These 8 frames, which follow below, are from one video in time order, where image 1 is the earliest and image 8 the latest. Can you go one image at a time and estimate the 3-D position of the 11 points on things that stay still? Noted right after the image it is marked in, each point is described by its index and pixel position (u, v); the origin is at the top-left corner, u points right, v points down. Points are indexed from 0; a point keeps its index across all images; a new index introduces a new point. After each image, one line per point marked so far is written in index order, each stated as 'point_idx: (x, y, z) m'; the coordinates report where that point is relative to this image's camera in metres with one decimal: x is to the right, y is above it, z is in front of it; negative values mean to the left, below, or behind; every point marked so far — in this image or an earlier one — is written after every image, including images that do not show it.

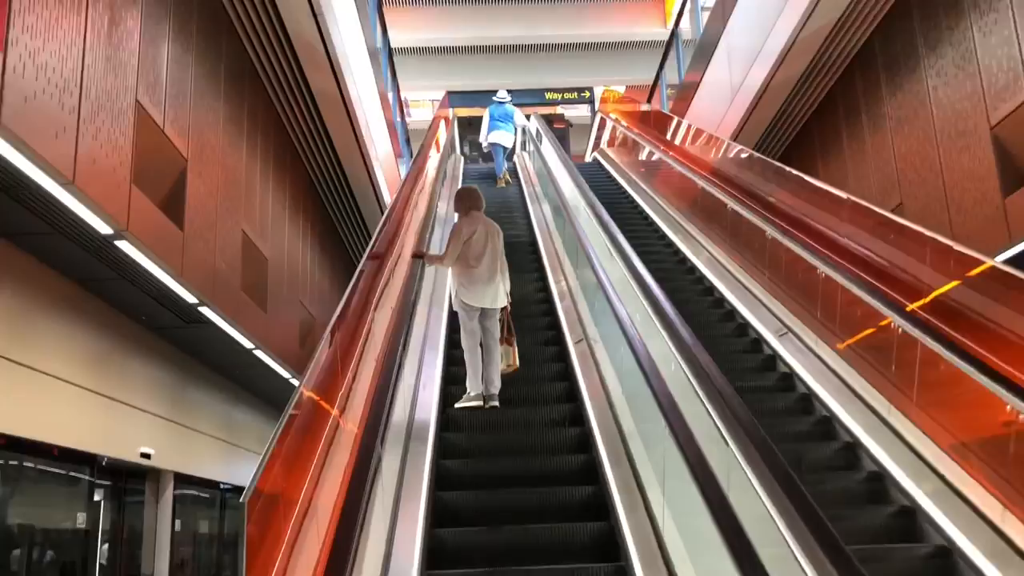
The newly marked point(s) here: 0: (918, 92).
0: (+2.2, +1.1, +5.3) m
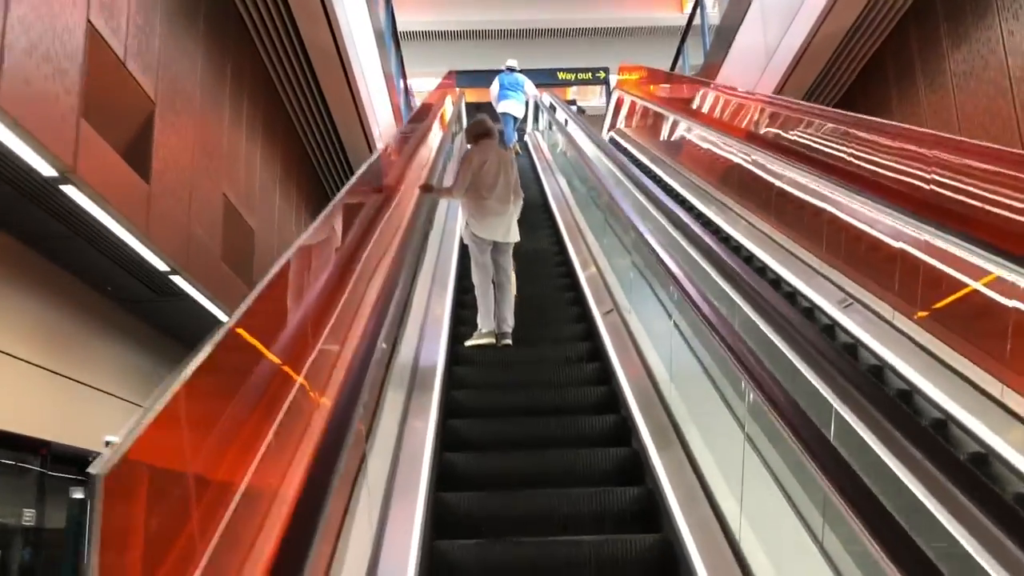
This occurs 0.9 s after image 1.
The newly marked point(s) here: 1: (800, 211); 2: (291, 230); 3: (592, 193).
0: (+2.3, +1.2, +4.7) m
1: (+1.4, +0.4, +4.8) m
2: (-1.5, +0.4, +6.6) m
3: (+0.6, +0.6, +6.0) m
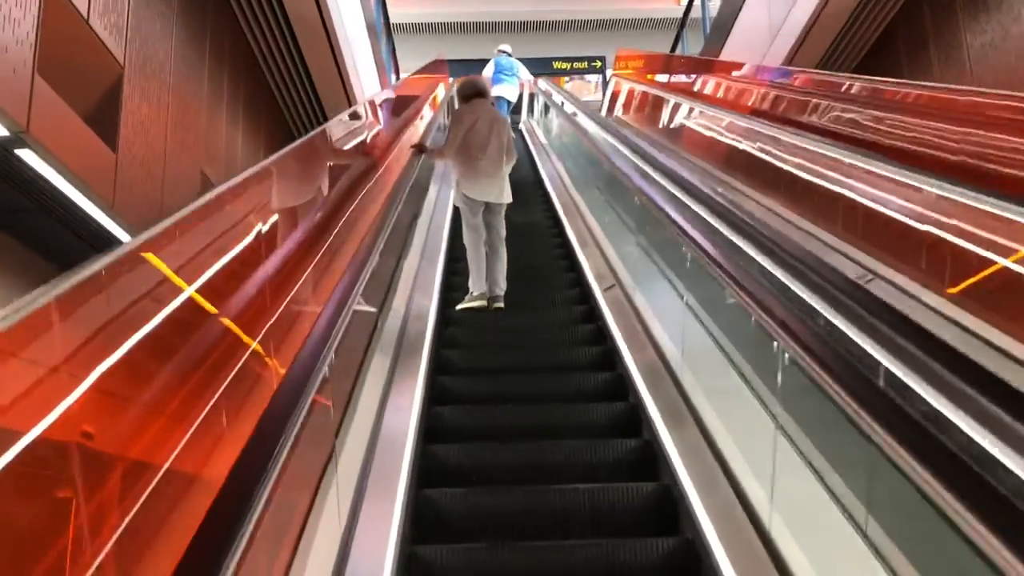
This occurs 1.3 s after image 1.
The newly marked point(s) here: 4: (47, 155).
0: (+2.3, +1.3, +4.4) m
1: (+1.4, +0.5, +4.5) m
2: (-1.5, +0.5, +6.3) m
3: (+0.6, +0.7, +5.8) m
4: (-1.5, +0.4, +3.1) m
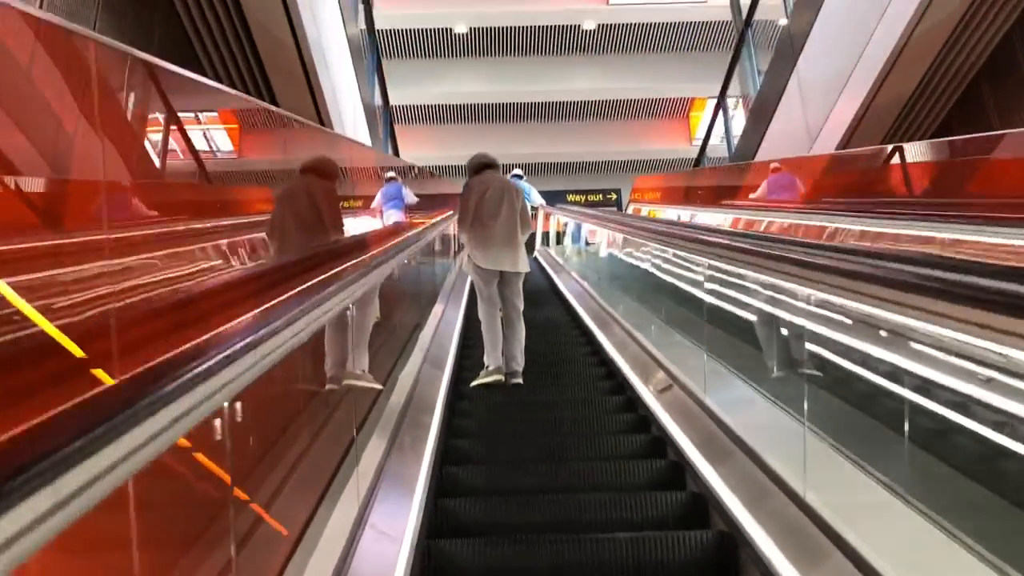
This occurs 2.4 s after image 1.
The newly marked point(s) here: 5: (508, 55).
0: (+2.3, +0.8, +4.1) m
1: (+1.5, 0.0, +4.1) m
2: (-1.5, -0.3, +5.9) m
3: (+0.6, 0.0, +5.4) m
4: (-1.4, +0.2, +2.7) m
5: (0.0, +2.7, +11.2) m
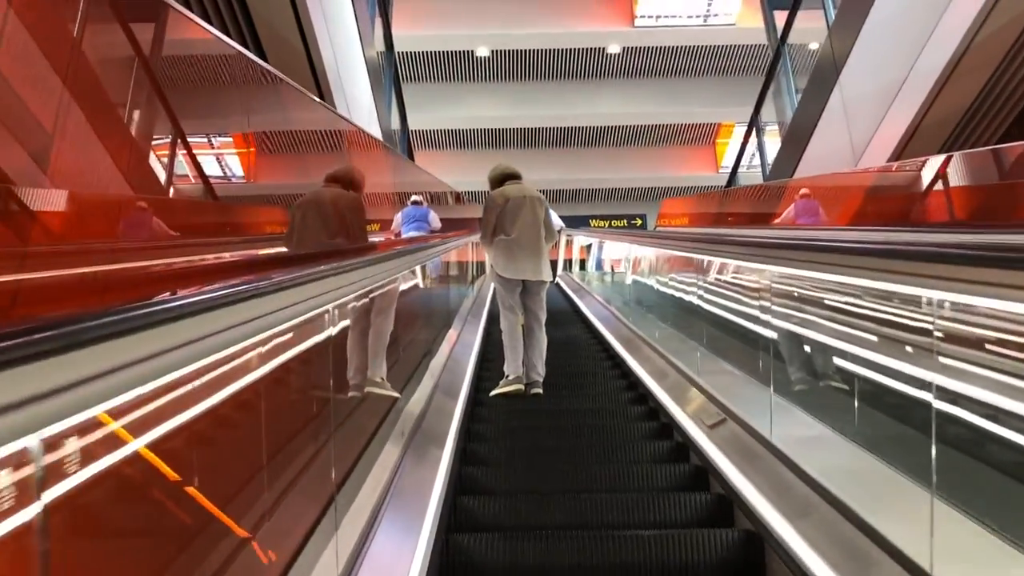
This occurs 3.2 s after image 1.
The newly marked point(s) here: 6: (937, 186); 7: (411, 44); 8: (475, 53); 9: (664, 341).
0: (+2.5, +0.7, +4.1) m
1: (+1.5, -0.1, +4.1) m
2: (-1.3, -0.3, +6.0) m
3: (+0.8, -0.1, +5.4) m
4: (-1.4, +0.2, +2.8) m
5: (+0.2, +2.5, +11.3) m
6: (+2.2, +0.5, +5.0) m
7: (-1.1, +2.5, +9.7) m
8: (-0.4, +2.6, +10.6) m
9: (+0.8, -0.3, +5.2) m
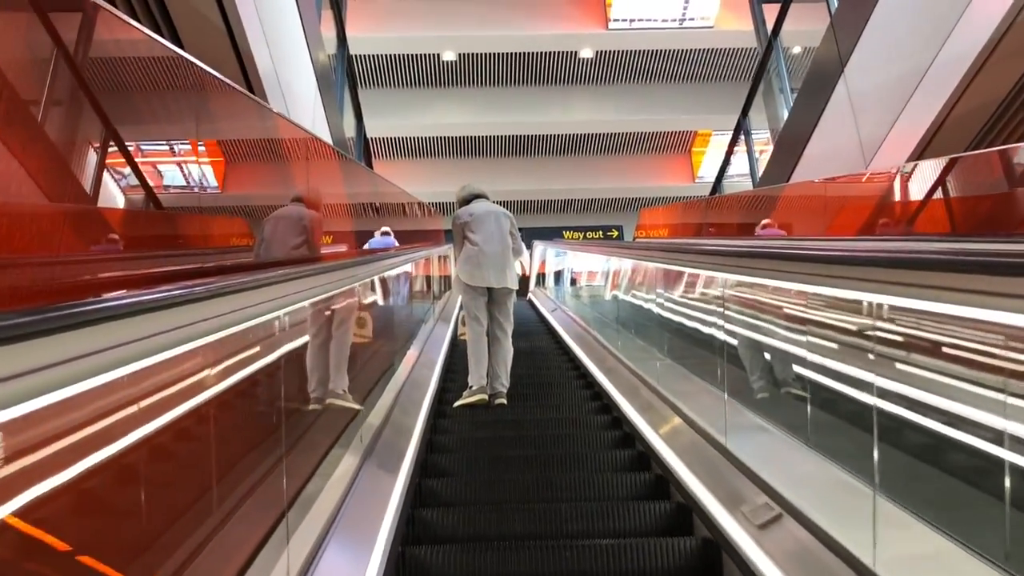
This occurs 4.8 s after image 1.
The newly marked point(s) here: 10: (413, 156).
0: (+2.3, +0.7, +3.9) m
1: (+1.4, -0.1, +3.8) m
2: (-1.5, -0.4, +5.6) m
3: (+0.6, -0.2, +5.1) m
4: (-1.5, +0.2, +2.5) m
5: (-0.1, +2.3, +11.0) m
6: (+2.0, +0.5, +4.8) m
7: (-1.4, +2.4, +9.4) m
8: (-0.8, +2.5, +10.3) m
9: (+0.6, -0.3, +4.9) m
10: (-1.4, +1.8, +13.4) m
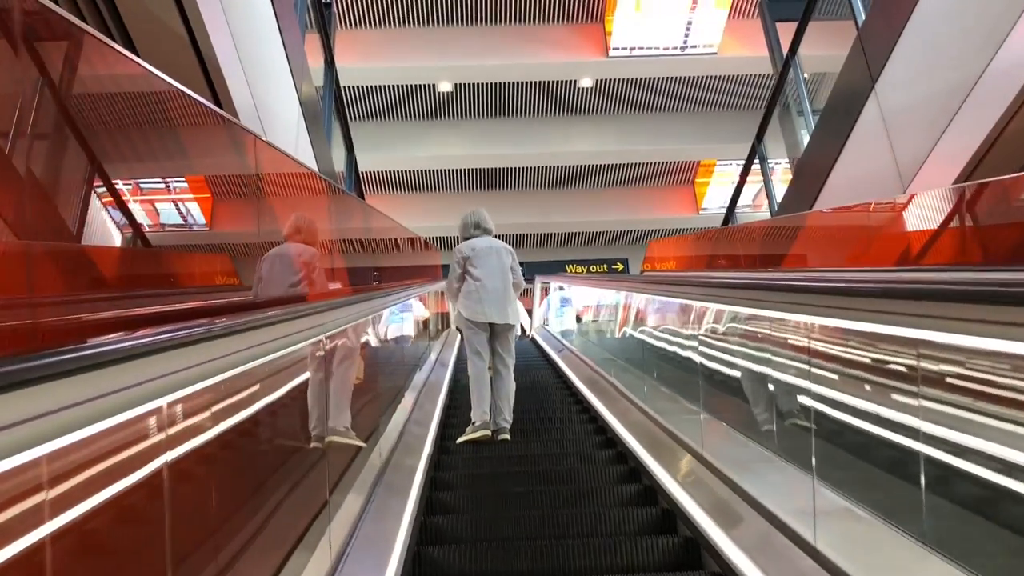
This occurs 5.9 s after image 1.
0: (+2.3, +0.6, +3.7) m
1: (+1.4, -0.3, +3.6) m
2: (-1.5, -0.7, +5.4) m
3: (+0.6, -0.3, +4.9) m
4: (-1.5, +0.1, +2.2) m
5: (-0.1, +1.9, +10.8) m
6: (+2.0, +0.3, +4.6) m
7: (-1.4, +2.0, +9.3) m
8: (-0.8, +2.1, +10.1) m
9: (+0.6, -0.5, +4.6) m
10: (-1.4, +1.3, +13.2) m
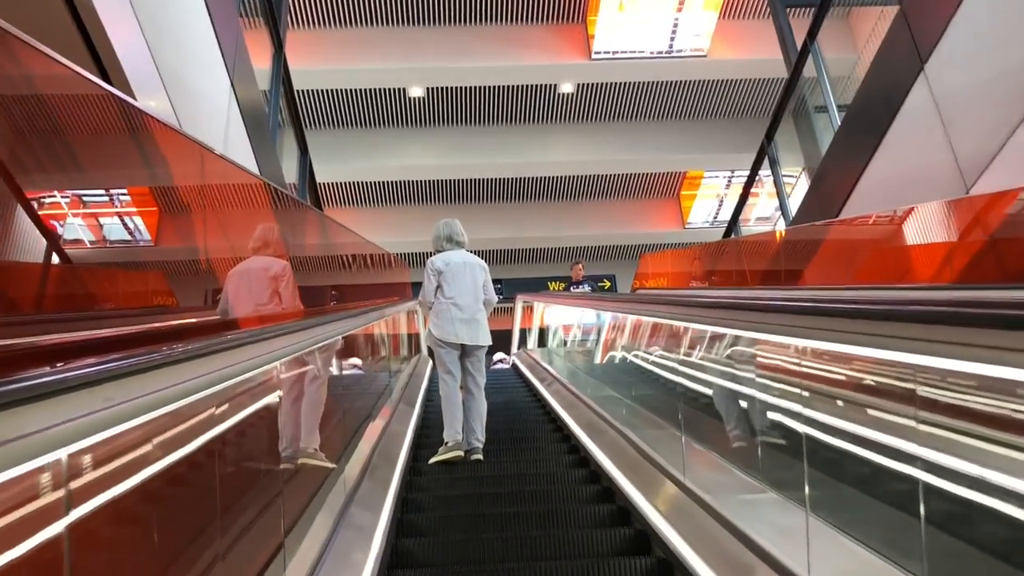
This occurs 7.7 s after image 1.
0: (+2.2, +0.5, +3.3) m
1: (+1.3, -0.3, +3.2) m
2: (-1.6, -0.8, +4.9) m
3: (+0.5, -0.4, +4.4) m
4: (-1.5, 0.0, +1.8) m
5: (-0.4, +1.7, +10.4) m
6: (+1.9, +0.2, +4.2) m
7: (-1.6, +1.8, +8.8) m
8: (-1.0, +1.9, +9.7) m
9: (+0.5, -0.6, +4.2) m
10: (-1.7, +1.1, +12.8) m
